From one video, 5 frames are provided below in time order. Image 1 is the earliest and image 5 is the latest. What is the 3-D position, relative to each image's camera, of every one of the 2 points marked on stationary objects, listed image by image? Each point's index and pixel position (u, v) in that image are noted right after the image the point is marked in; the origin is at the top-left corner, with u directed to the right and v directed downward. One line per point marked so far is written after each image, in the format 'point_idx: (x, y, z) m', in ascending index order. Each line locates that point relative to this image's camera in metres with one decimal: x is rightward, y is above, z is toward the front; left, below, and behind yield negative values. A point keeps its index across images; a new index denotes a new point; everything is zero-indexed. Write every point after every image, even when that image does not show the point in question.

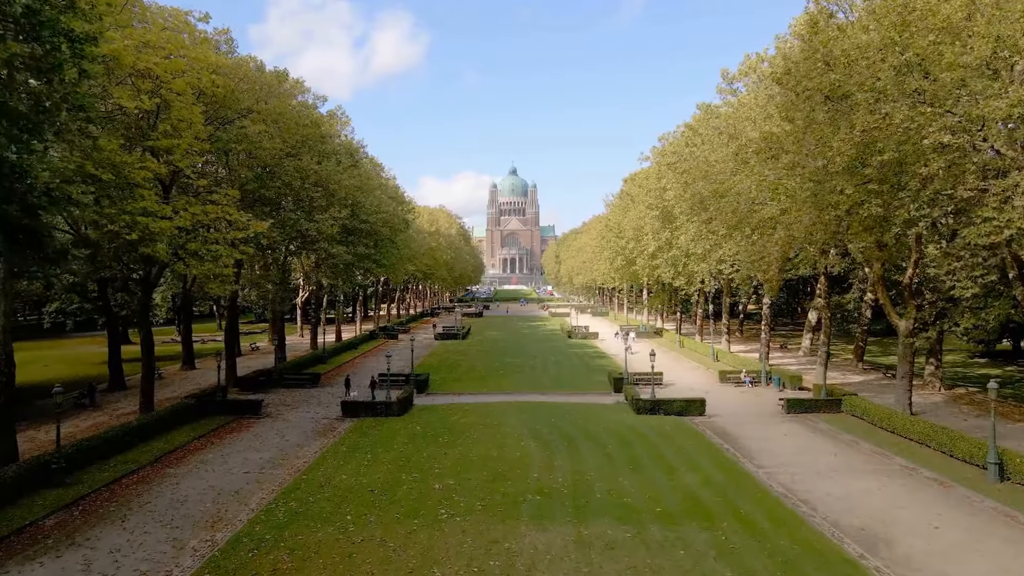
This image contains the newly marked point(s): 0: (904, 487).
0: (+12.9, -6.5, +19.8) m
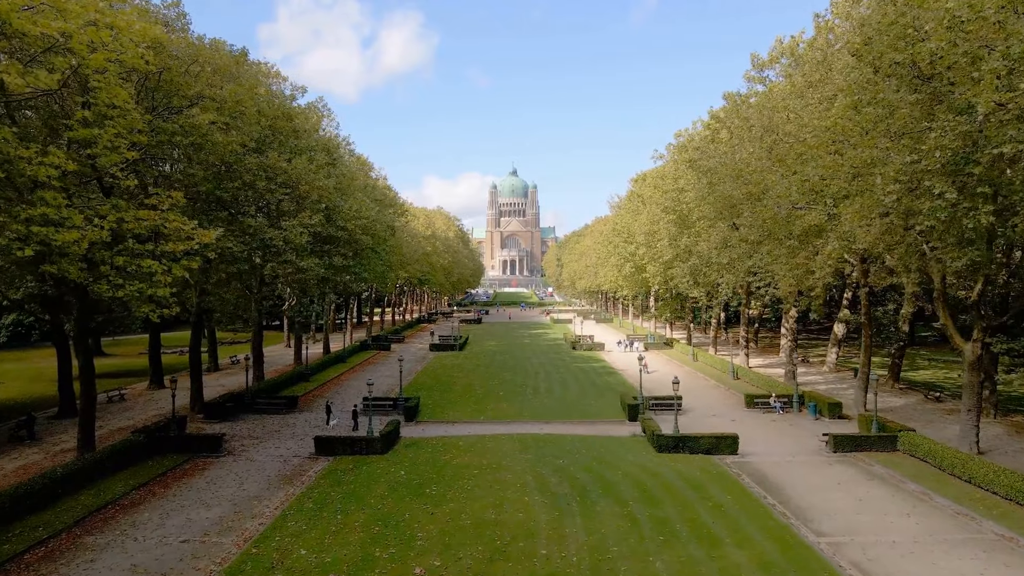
0: (+12.9, -7.3, +15.6) m
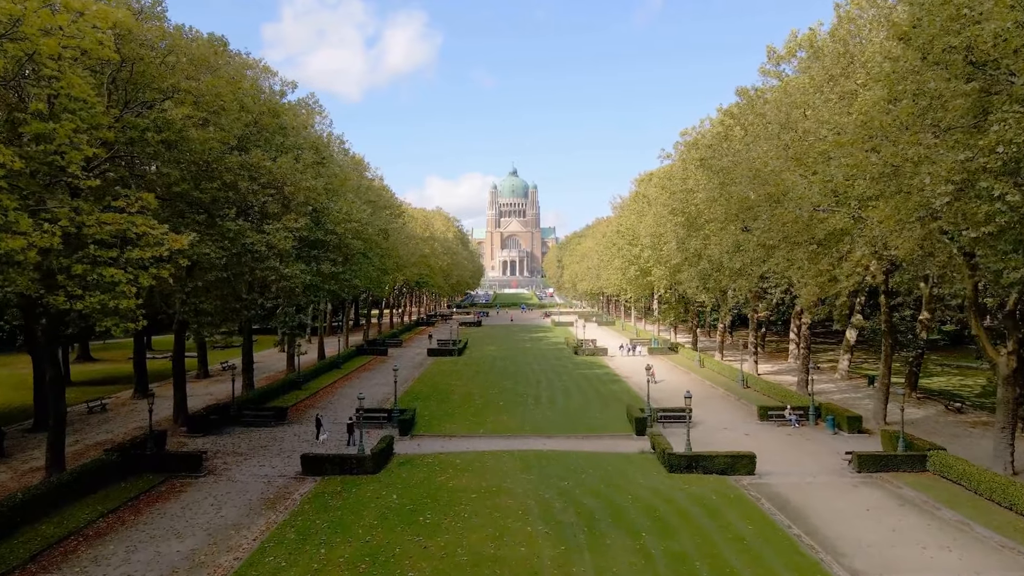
0: (+12.9, -7.6, +13.9) m
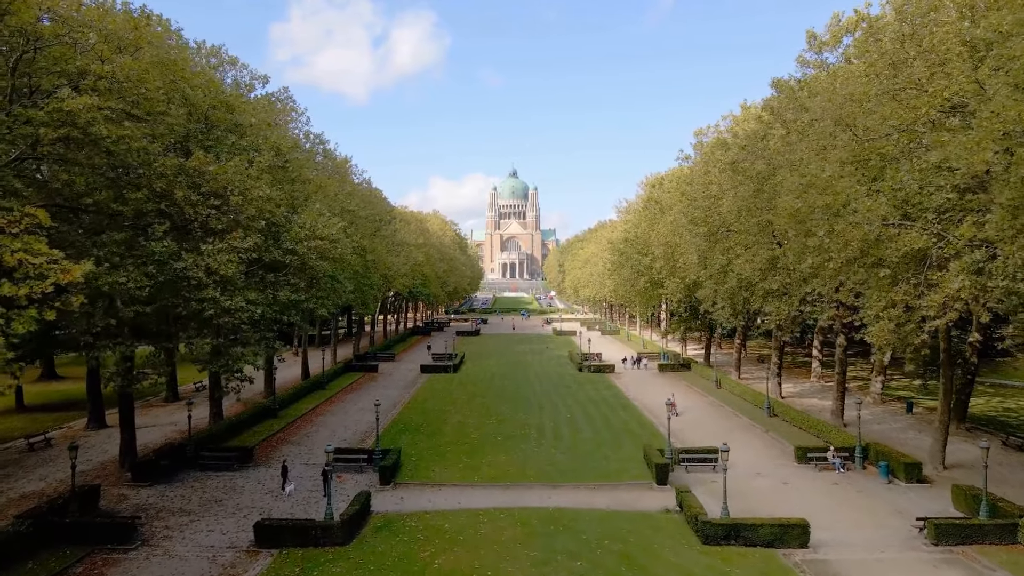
0: (+12.9, -8.6, +9.5) m
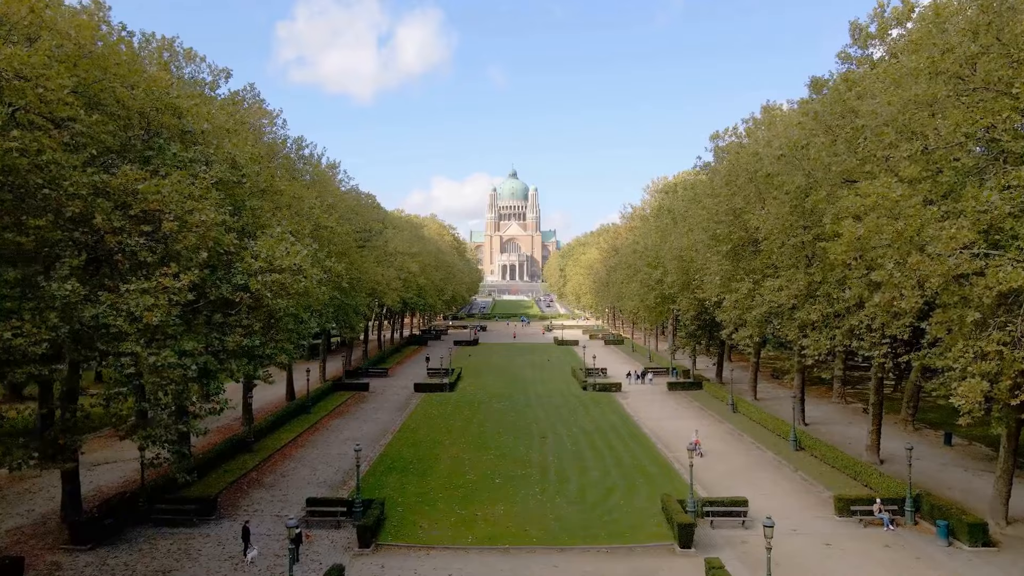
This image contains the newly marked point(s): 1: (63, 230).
0: (+12.9, -9.8, +6.0) m
1: (-10.6, +1.3, +14.3) m
